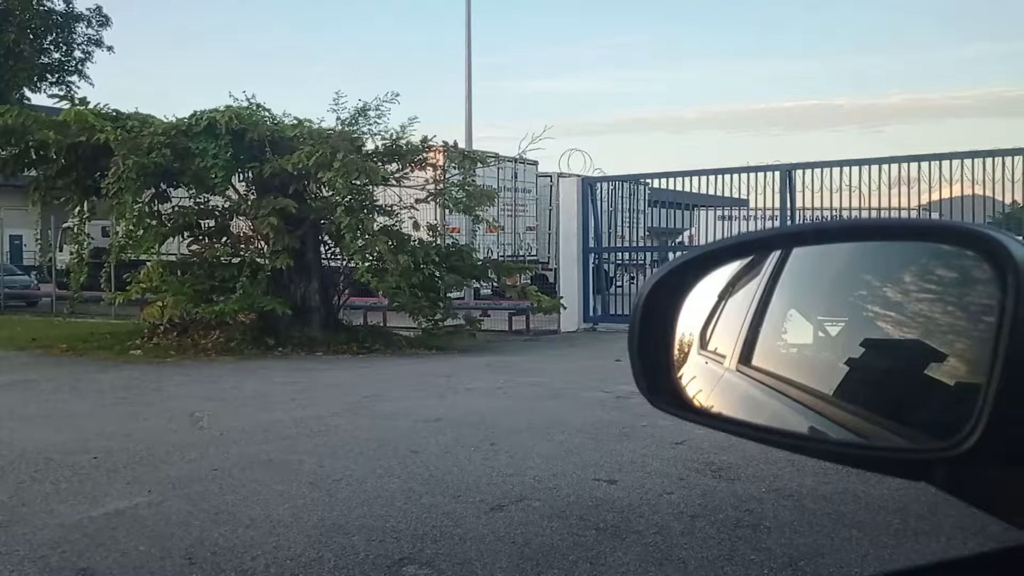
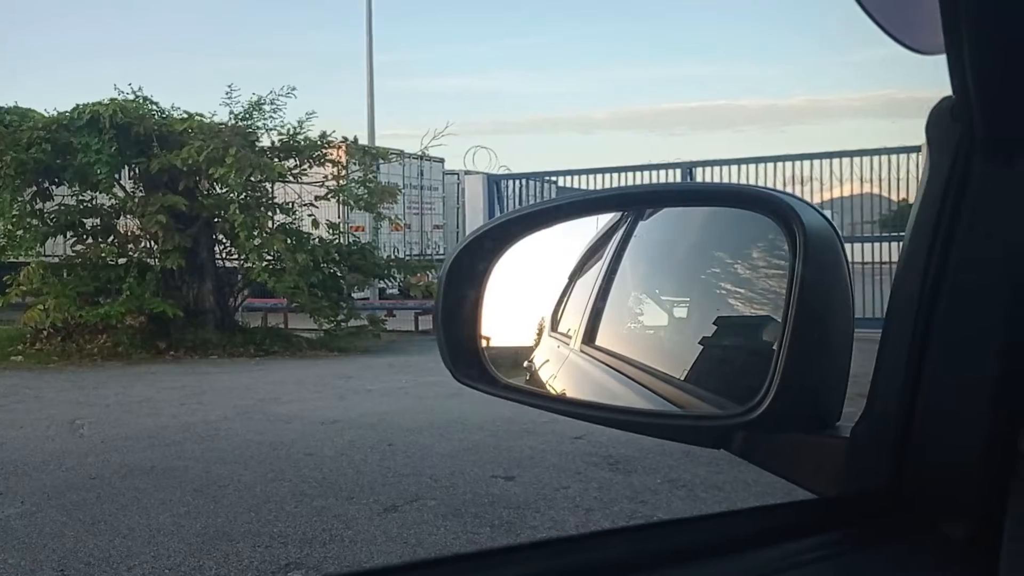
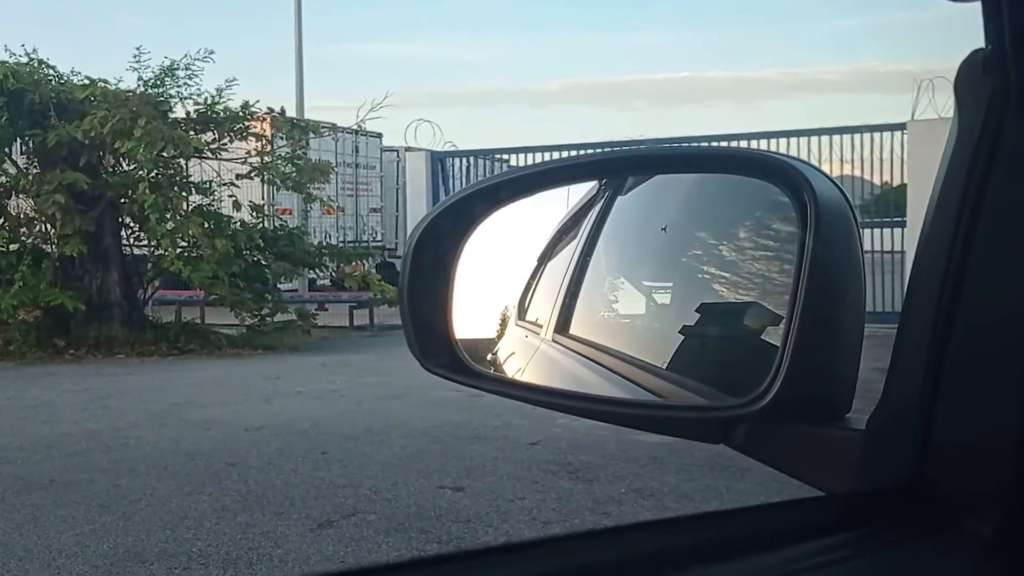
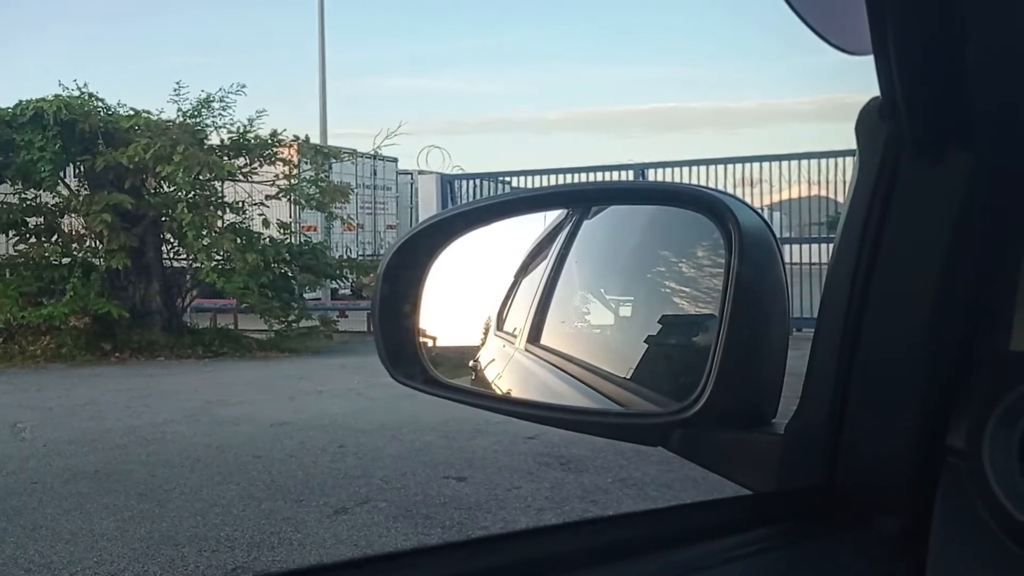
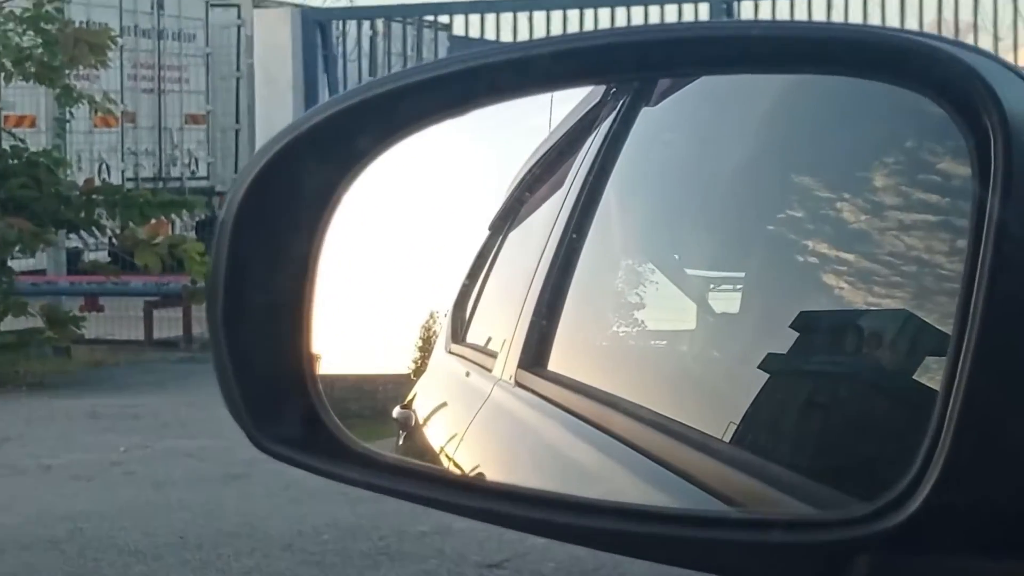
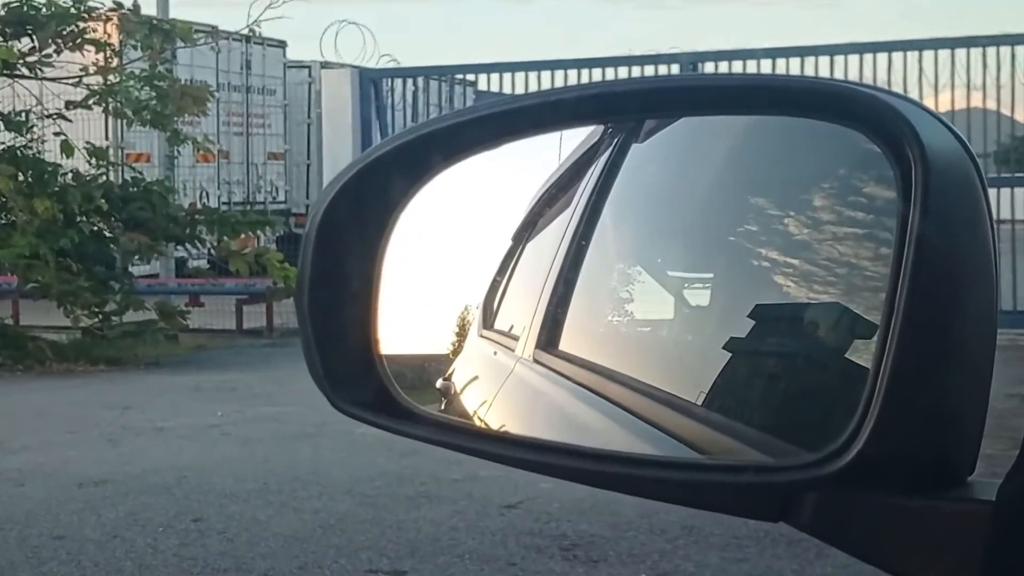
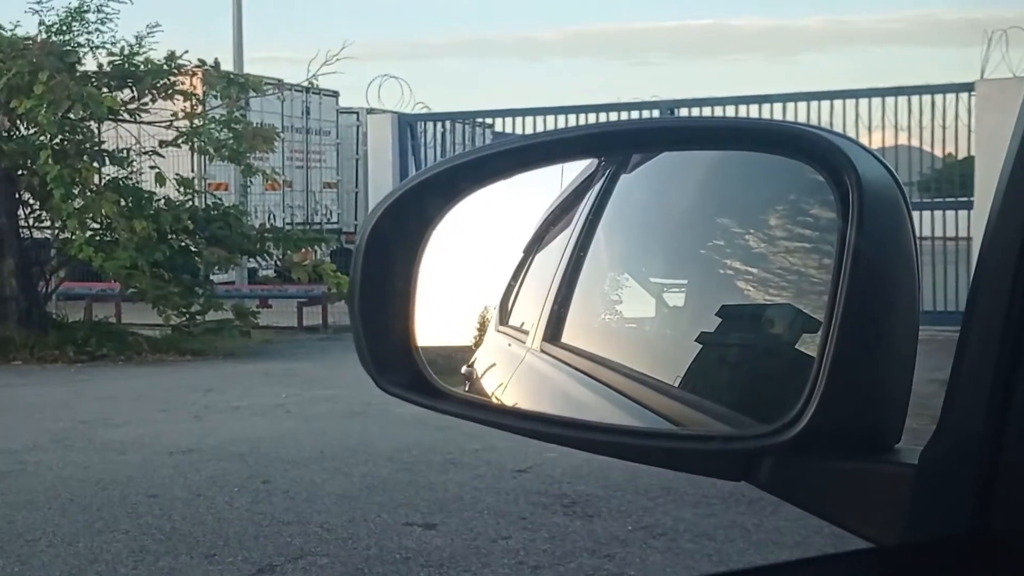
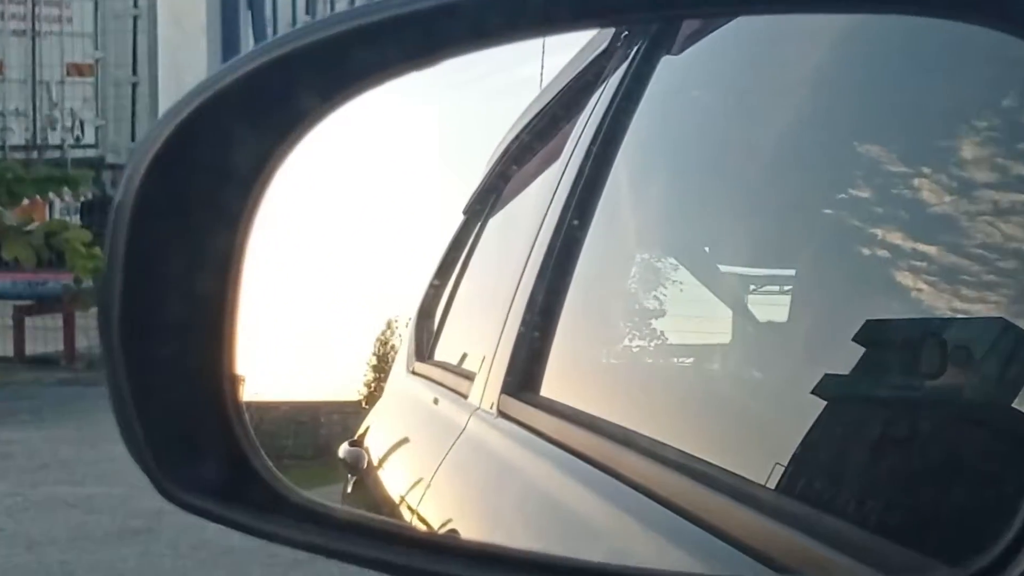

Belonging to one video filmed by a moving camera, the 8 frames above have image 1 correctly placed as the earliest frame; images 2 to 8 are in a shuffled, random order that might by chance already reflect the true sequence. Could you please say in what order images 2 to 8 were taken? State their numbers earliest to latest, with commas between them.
2, 4, 3, 7, 6, 5, 8
